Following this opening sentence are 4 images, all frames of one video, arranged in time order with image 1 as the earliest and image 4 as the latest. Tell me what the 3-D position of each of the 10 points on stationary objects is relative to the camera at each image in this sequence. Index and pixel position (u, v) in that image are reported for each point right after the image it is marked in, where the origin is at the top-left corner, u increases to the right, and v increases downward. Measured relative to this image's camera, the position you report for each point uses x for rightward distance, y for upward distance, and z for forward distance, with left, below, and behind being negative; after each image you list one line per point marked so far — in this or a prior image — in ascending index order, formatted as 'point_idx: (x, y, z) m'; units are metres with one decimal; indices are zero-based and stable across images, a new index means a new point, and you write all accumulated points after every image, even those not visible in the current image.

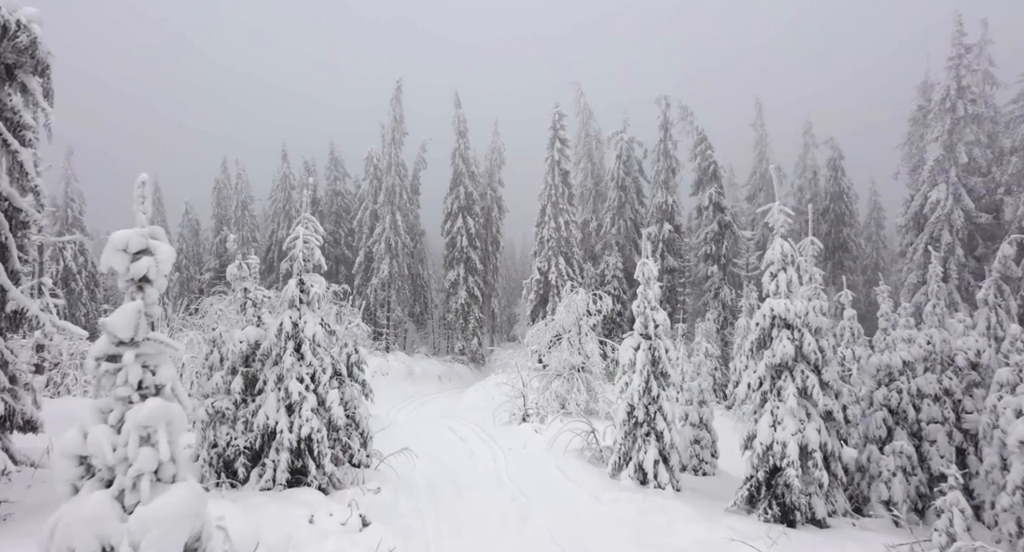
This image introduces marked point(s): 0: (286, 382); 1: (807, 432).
0: (-3.5, -1.7, +10.4) m
1: (+4.8, -2.6, +10.9) m
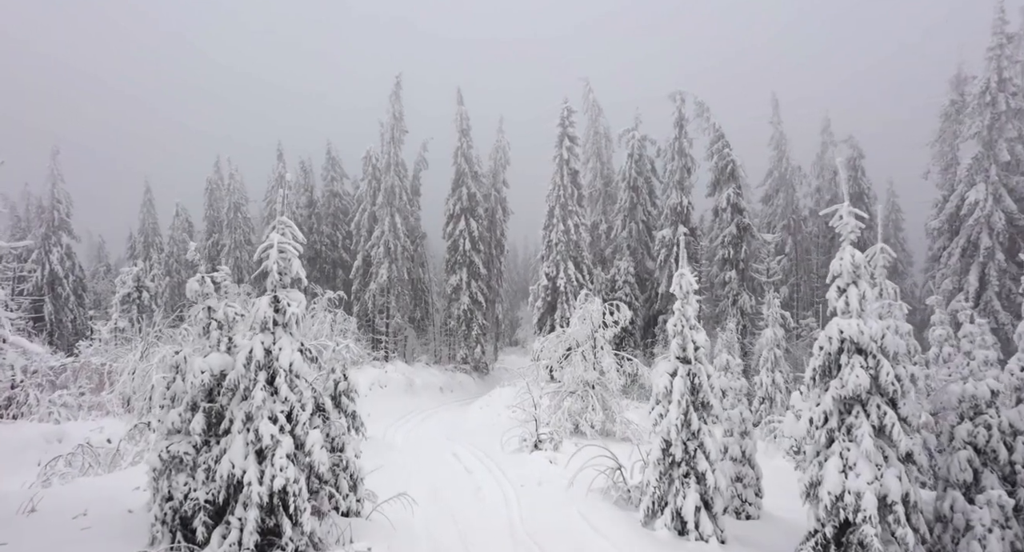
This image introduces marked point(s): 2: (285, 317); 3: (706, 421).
0: (-3.3, -1.9, +8.6) m
1: (+5.1, -2.8, +9.0) m
2: (-3.1, -0.6, +9.0) m
3: (+3.2, -2.4, +11.0) m
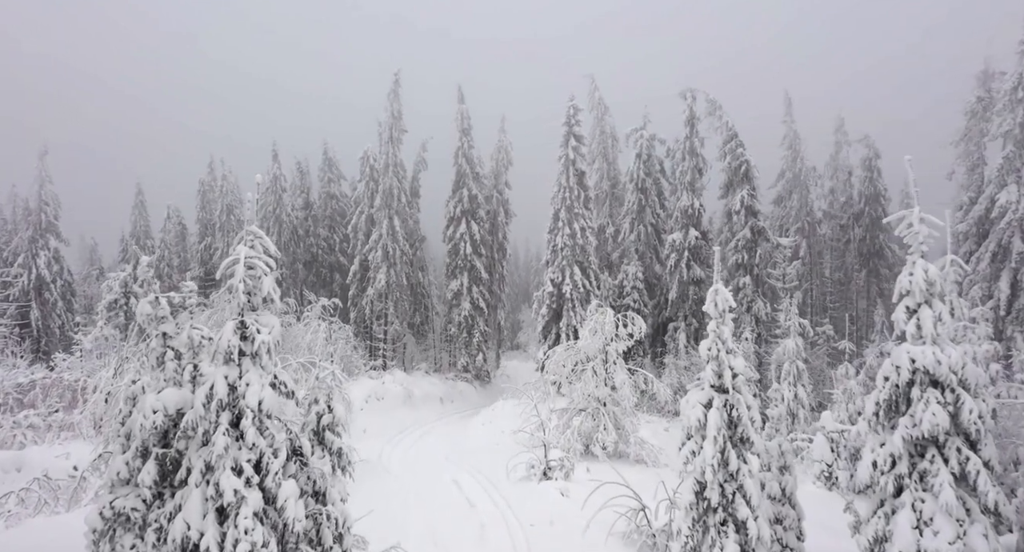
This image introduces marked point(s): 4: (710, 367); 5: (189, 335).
0: (-3.2, -2.1, +7.1) m
1: (+5.2, -3.0, +7.6) m
2: (-2.9, -0.8, +7.6) m
3: (+3.3, -2.6, +9.5) m
4: (+2.9, -1.3, +9.7) m
5: (-3.9, -0.7, +7.9) m
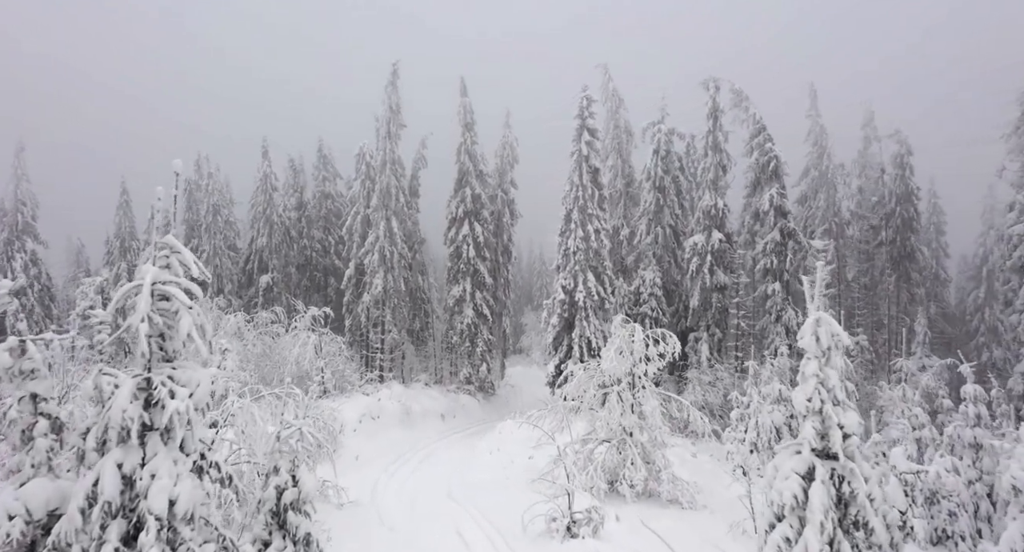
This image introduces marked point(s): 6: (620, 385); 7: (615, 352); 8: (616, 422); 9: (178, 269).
0: (-2.8, -2.4, +4.6) m
1: (+5.5, -3.2, +5.1) m
2: (-2.6, -1.0, +5.1) m
3: (+3.6, -2.9, +7.0) m
4: (+3.2, -1.6, +7.2) m
5: (-3.6, -1.0, +5.4) m
6: (+2.7, -2.6, +16.4) m
7: (+2.6, -1.9, +16.8) m
8: (+2.5, -3.5, +16.0) m
9: (-2.7, +0.2, +5.6) m
